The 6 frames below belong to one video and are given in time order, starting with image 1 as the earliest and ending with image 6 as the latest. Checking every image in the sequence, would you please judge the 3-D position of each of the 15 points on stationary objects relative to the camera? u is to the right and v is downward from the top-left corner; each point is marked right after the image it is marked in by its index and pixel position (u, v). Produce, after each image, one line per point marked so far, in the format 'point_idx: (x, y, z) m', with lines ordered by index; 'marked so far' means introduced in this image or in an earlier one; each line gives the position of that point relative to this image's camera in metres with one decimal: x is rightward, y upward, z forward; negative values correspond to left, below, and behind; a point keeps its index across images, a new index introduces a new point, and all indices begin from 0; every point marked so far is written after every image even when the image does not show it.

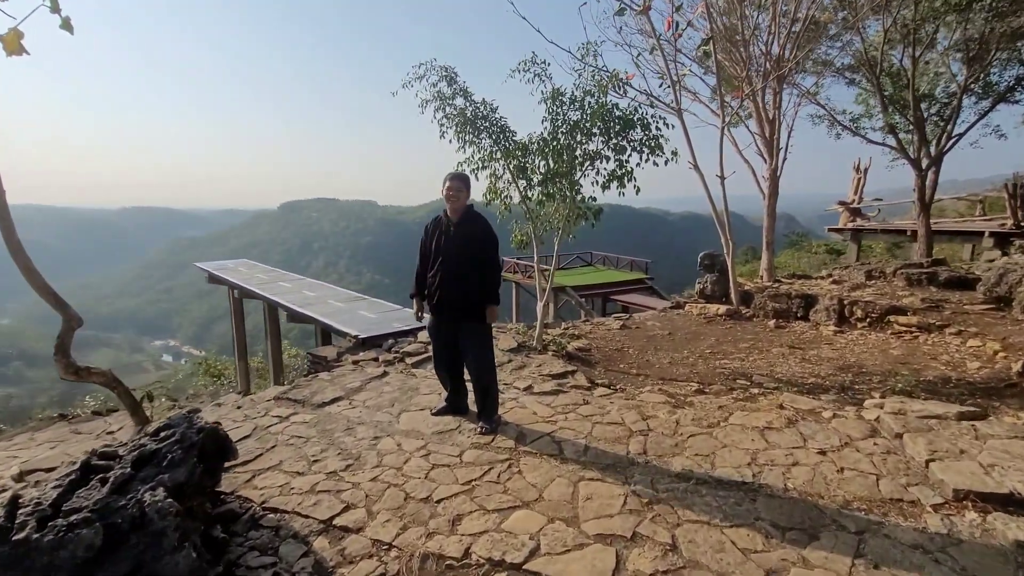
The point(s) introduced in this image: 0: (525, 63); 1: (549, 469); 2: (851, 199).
0: (+0.2, +3.0, +6.4) m
1: (+0.3, -1.3, +3.4) m
2: (+11.3, +2.9, +16.2) m
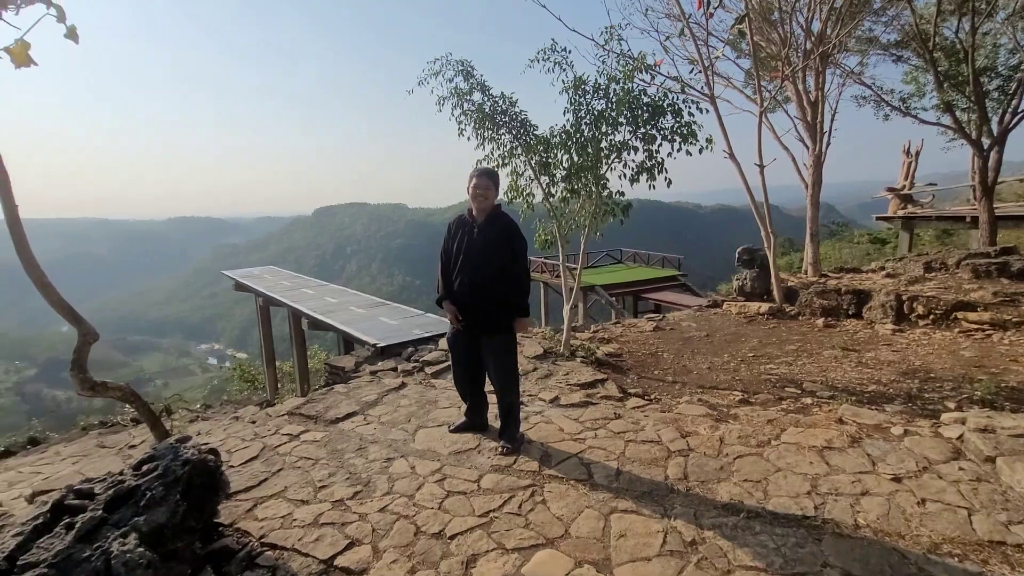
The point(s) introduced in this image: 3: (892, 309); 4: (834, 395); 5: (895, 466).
0: (+0.4, +2.9, +6.0) m
1: (+0.4, -1.3, +3.1) m
2: (+12.1, +3.2, +15.1) m
3: (+5.4, -0.3, +6.9) m
4: (+3.1, -1.0, +4.7) m
5: (+2.5, -1.2, +3.1) m
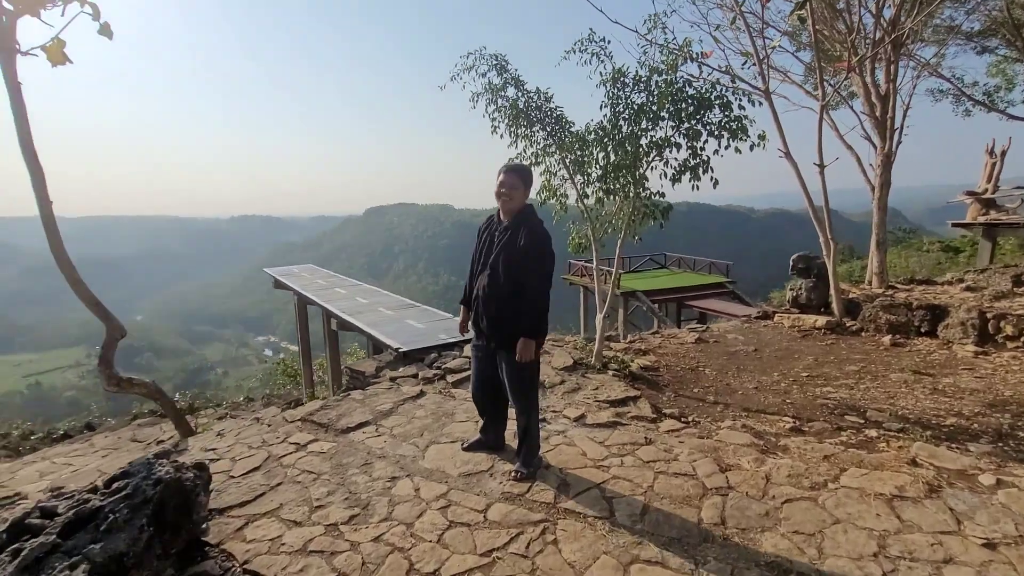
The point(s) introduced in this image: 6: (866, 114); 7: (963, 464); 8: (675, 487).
0: (+0.8, +2.8, +5.6) m
1: (+0.5, -1.4, +2.7) m
2: (+13.2, +2.8, +13.7) m
3: (+5.8, -0.5, +6.1) m
4: (+3.3, -1.2, +4.1) m
5: (+2.5, -1.3, +2.6) m
6: (+6.5, +3.2, +8.9) m
7: (+3.0, -1.2, +3.2) m
8: (+1.1, -1.3, +3.2) m
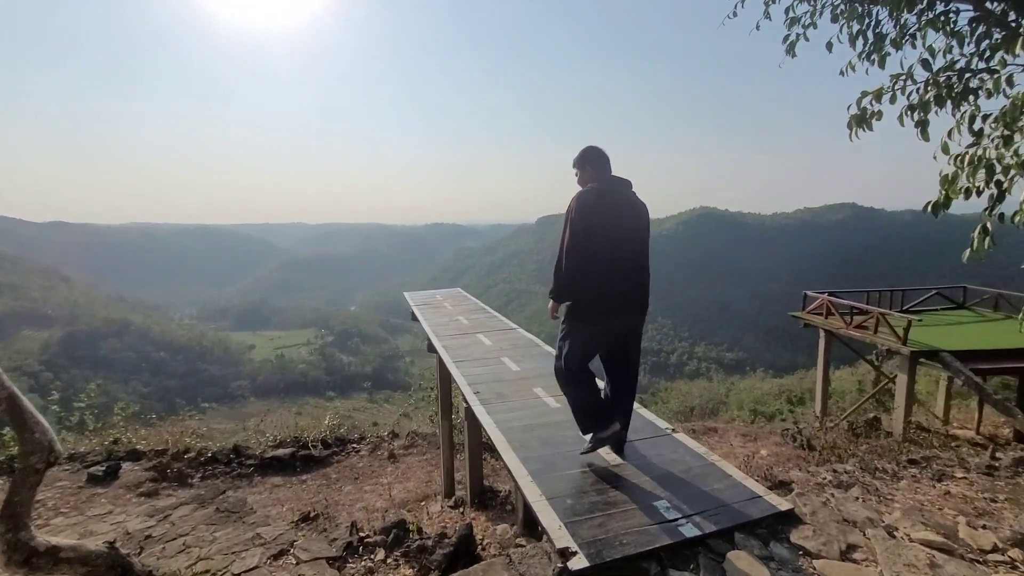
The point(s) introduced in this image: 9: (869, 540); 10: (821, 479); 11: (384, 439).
0: (+2.4, +2.1, +1.5) m
1: (+0.9, -2.0, -1.2) m
2: (+16.8, +1.3, +5.1) m
3: (+7.1, -1.5, +0.3) m
4: (+4.1, -2.0, -0.8) m
5: (+2.8, -2.0, -1.9) m
6: (+8.9, +2.1, +2.8) m
7: (+3.5, -1.9, -1.5) m
8: (+1.7, -2.0, -0.9) m
9: (+2.1, -1.5, +2.8) m
10: (+4.1, -2.5, +6.4) m
11: (-3.3, -3.9, +12.7) m
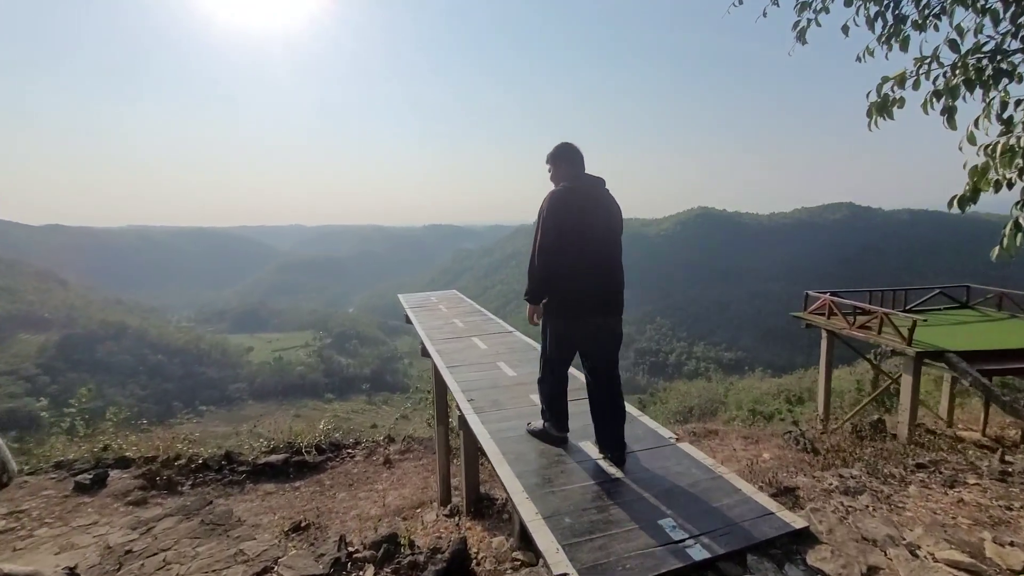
0: (+2.4, +2.1, +1.3) m
1: (+0.9, -2.0, -1.4) m
2: (+16.7, +1.3, +4.9) m
3: (+7.1, -1.4, +0.1) m
4: (+4.0, -1.9, -1.0) m
5: (+2.8, -2.0, -2.1) m
6: (+8.9, +2.2, +2.6) m
7: (+3.5, -1.9, -1.7) m
8: (+1.7, -2.0, -1.1) m
9: (+2.0, -1.5, +2.6) m
10: (+4.0, -2.5, +6.2) m
11: (-3.4, -4.0, +12.5) m
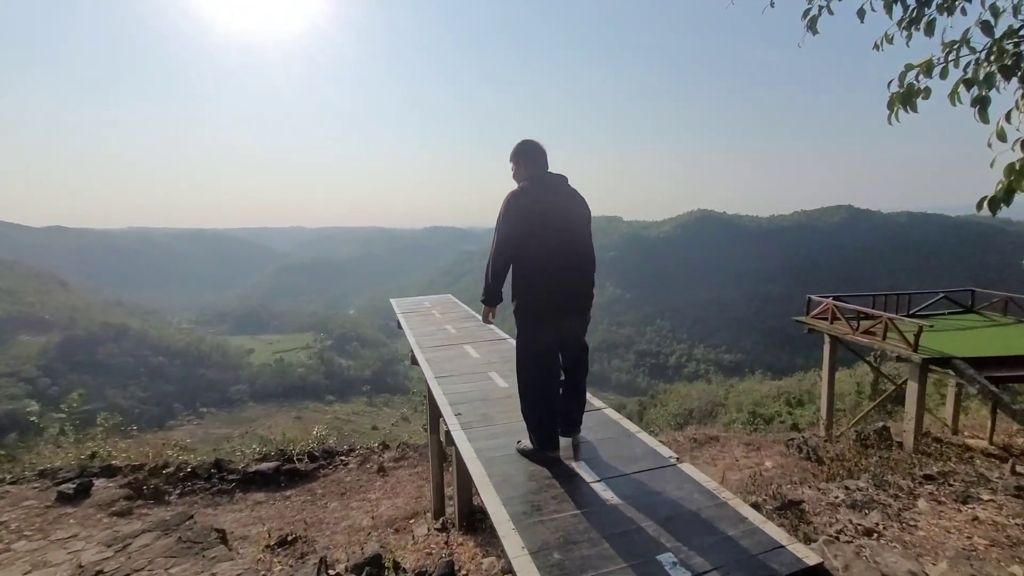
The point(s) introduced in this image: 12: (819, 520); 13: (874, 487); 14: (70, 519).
0: (+2.3, +2.1, +1.1) m
1: (+0.8, -2.1, -1.6) m
2: (+16.7, +1.3, +4.7) m
3: (+7.0, -1.5, -0.2) m
4: (+3.9, -2.0, -1.2) m
5: (+2.7, -2.0, -2.4) m
6: (+8.8, +2.1, +2.4) m
7: (+3.4, -1.9, -1.9) m
8: (+1.6, -2.0, -1.4) m
9: (+2.0, -1.5, +2.4) m
10: (+3.9, -2.6, +5.9) m
11: (-3.5, -4.1, +12.2) m
12: (+3.3, -2.5, +5.3) m
13: (+4.6, -2.5, +6.2) m
14: (-7.4, -3.9, +8.2) m
